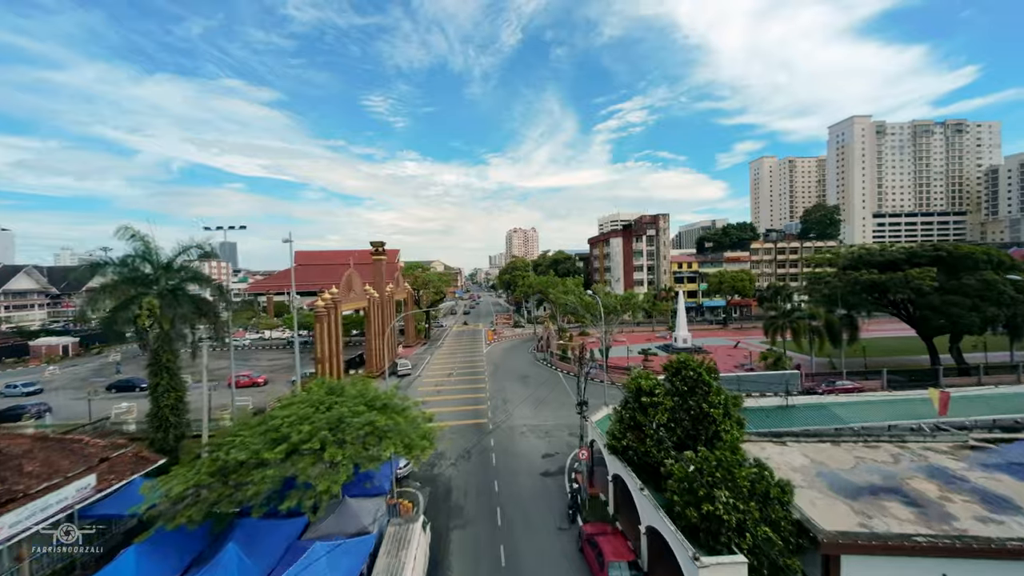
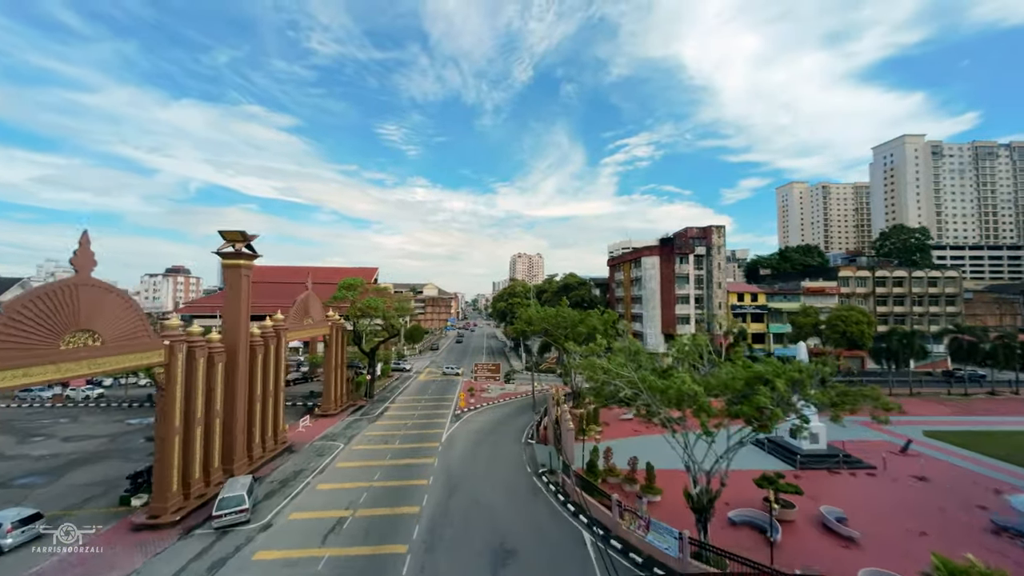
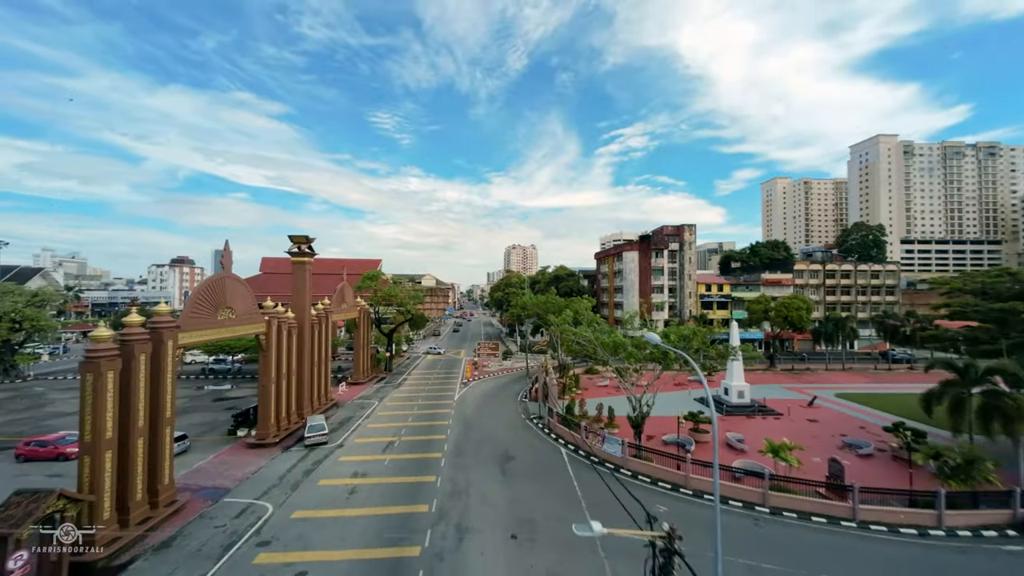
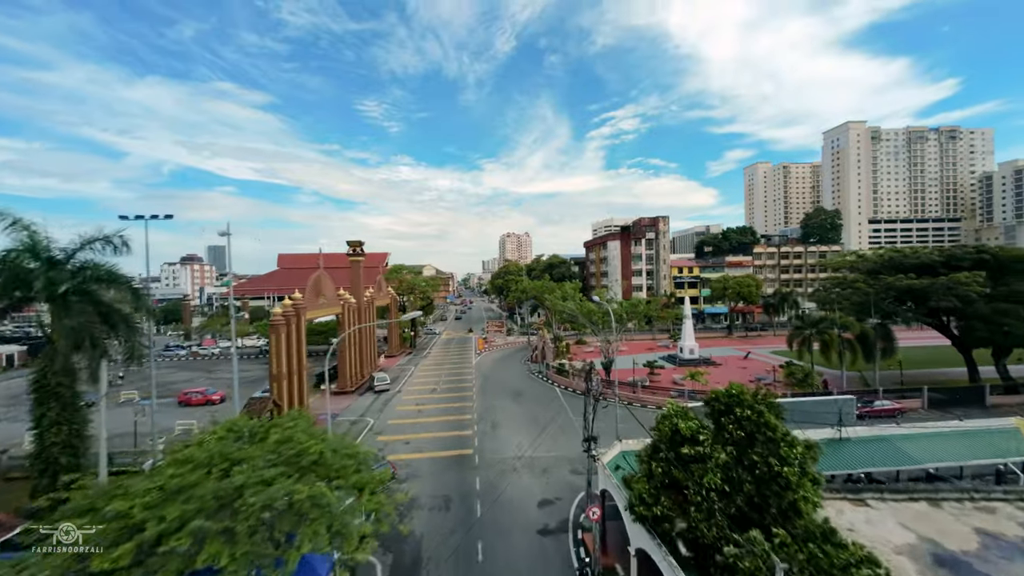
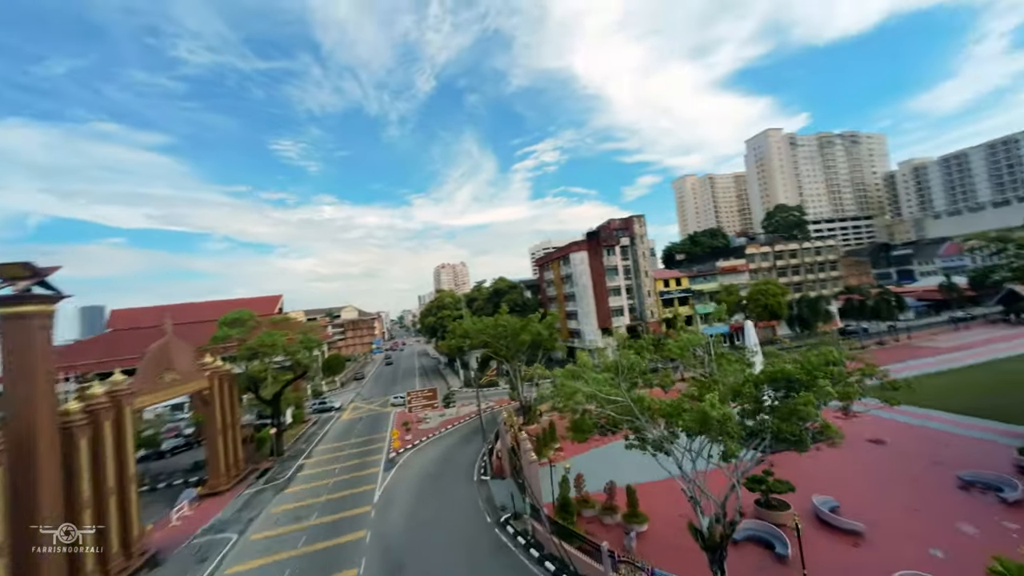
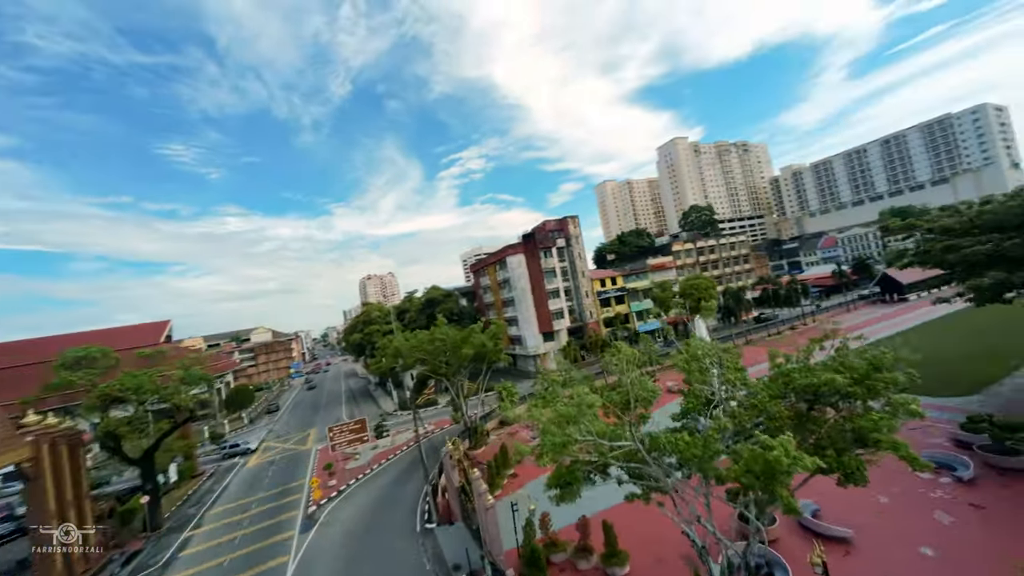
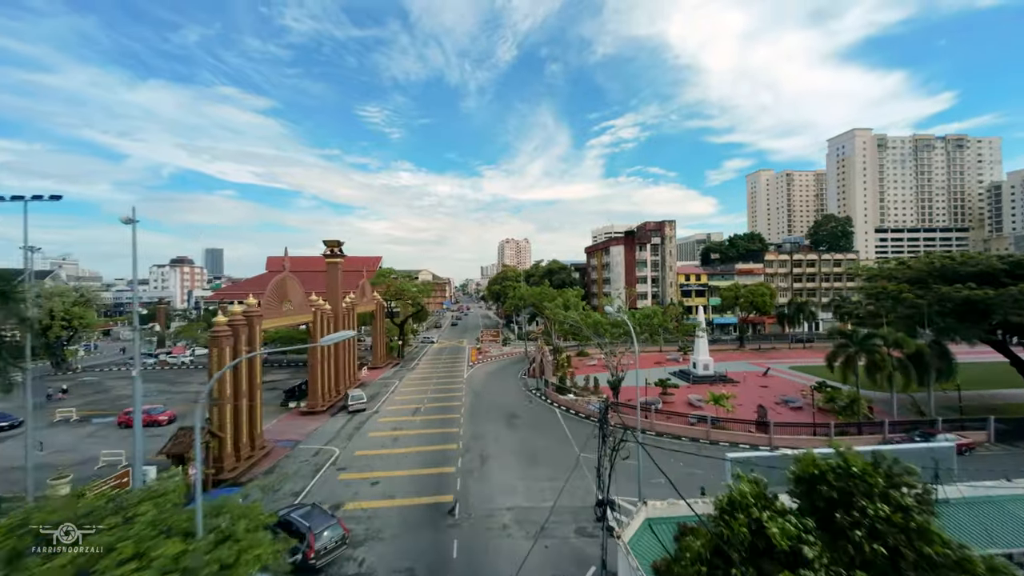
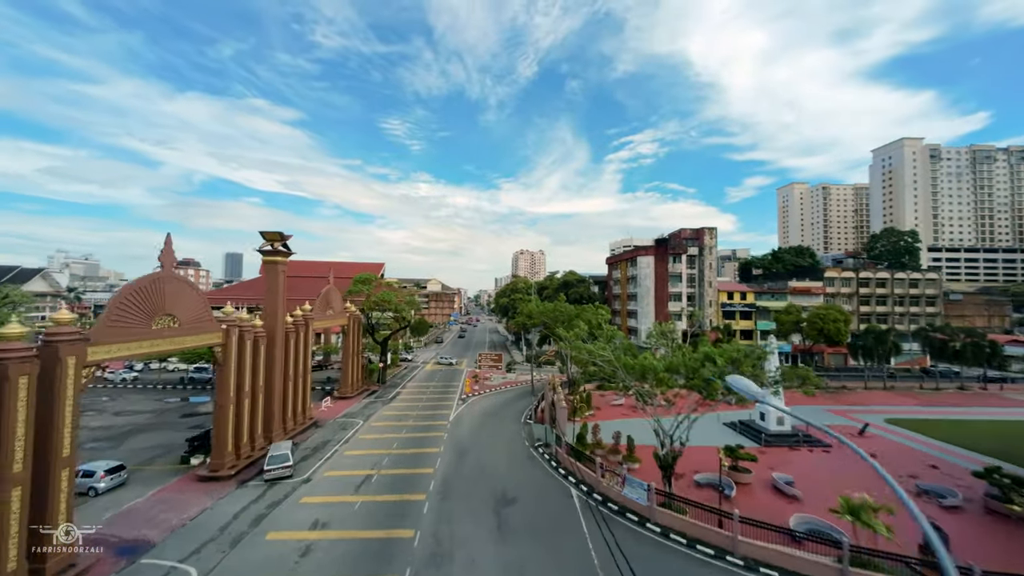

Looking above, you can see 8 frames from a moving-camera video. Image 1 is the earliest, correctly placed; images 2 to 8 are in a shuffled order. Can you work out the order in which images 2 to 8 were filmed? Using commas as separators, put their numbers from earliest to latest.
4, 7, 3, 8, 2, 5, 6
